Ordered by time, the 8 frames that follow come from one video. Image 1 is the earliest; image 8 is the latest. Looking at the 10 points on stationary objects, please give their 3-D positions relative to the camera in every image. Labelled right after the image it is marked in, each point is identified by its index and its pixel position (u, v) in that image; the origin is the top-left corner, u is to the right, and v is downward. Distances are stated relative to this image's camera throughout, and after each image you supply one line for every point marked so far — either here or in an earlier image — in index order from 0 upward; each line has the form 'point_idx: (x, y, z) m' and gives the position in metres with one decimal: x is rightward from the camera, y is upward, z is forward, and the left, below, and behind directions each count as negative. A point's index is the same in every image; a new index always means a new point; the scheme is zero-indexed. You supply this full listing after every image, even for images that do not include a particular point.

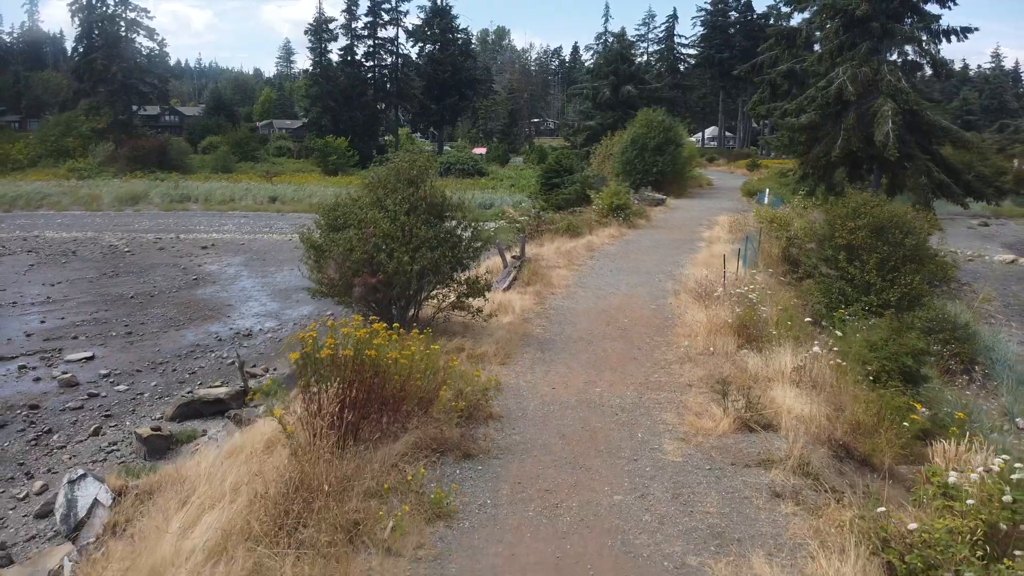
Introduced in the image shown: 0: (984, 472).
0: (+1.6, -0.6, +4.5) m
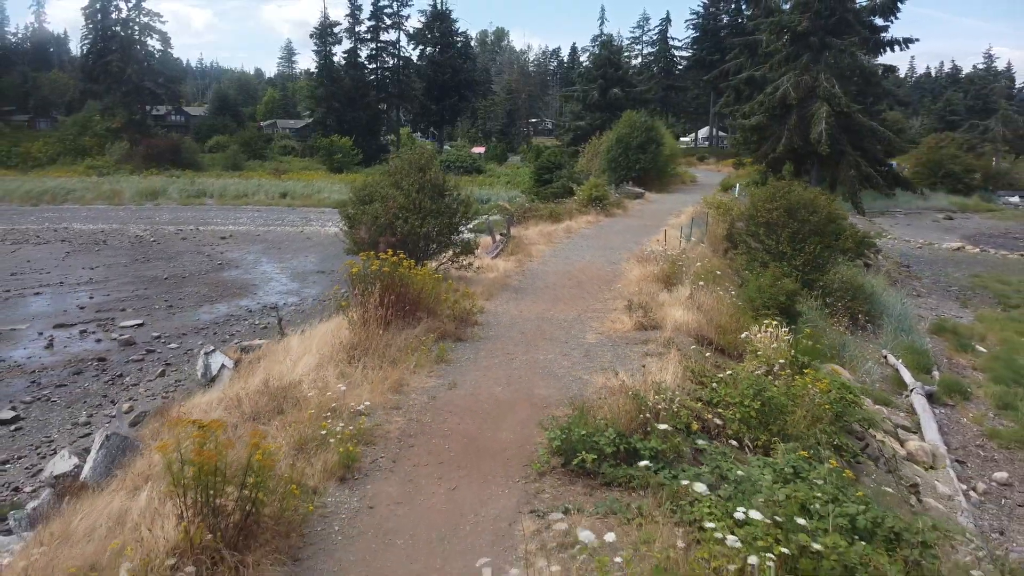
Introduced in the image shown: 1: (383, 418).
0: (+1.4, -0.3, +7.2) m
1: (-0.5, -0.5, +5.5) m
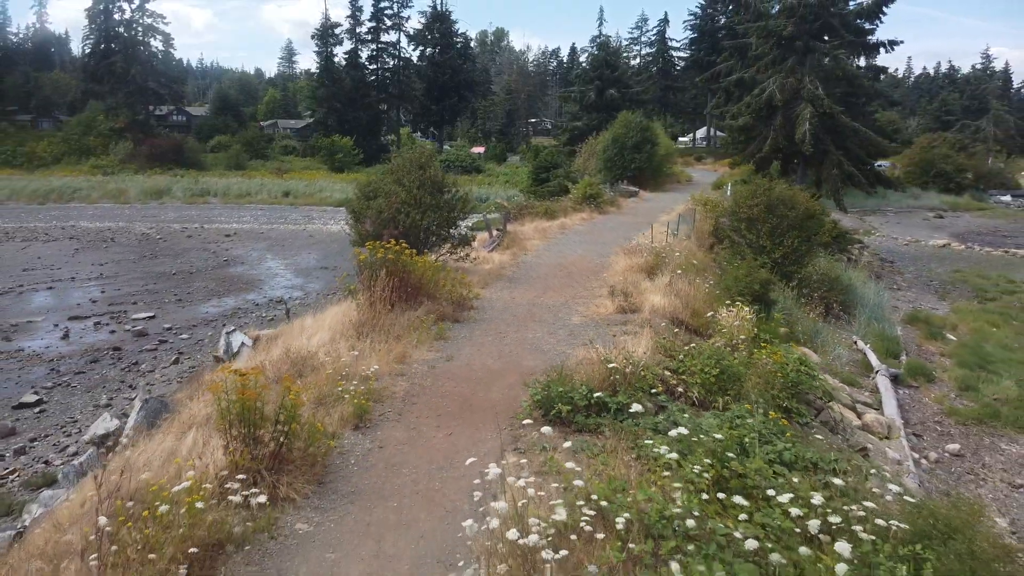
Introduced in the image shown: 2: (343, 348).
0: (+1.4, -0.2, +8.0) m
1: (-0.6, -0.4, +6.3) m
2: (-0.9, -0.3, +6.9) m
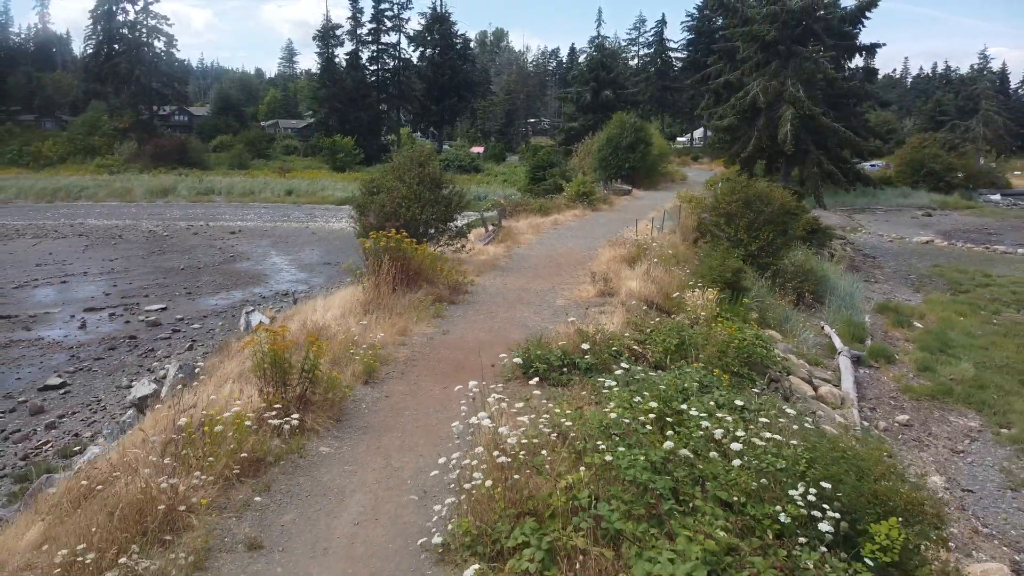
0: (+1.3, -0.1, +9.0) m
1: (-0.7, -0.3, +7.3) m
2: (-0.9, -0.2, +7.9) m
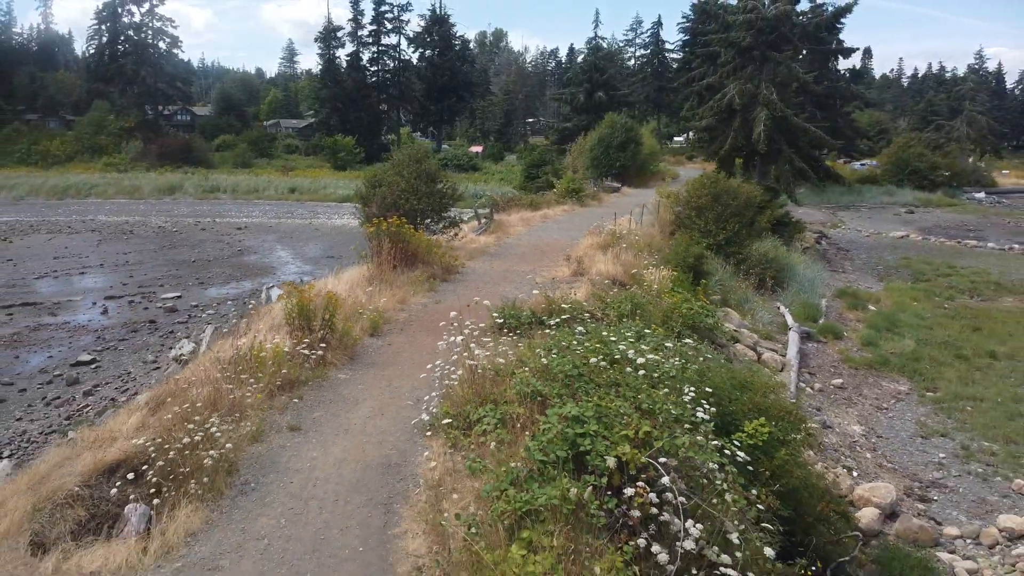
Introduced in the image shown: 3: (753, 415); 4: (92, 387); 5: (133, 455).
0: (+1.2, +0.1, +10.5) m
1: (-0.8, -0.2, +8.8) m
2: (-1.1, 0.0, +9.4) m
3: (+1.0, -0.5, +5.8) m
4: (-4.4, -1.0, +13.9) m
5: (-1.4, -0.6, +4.9) m
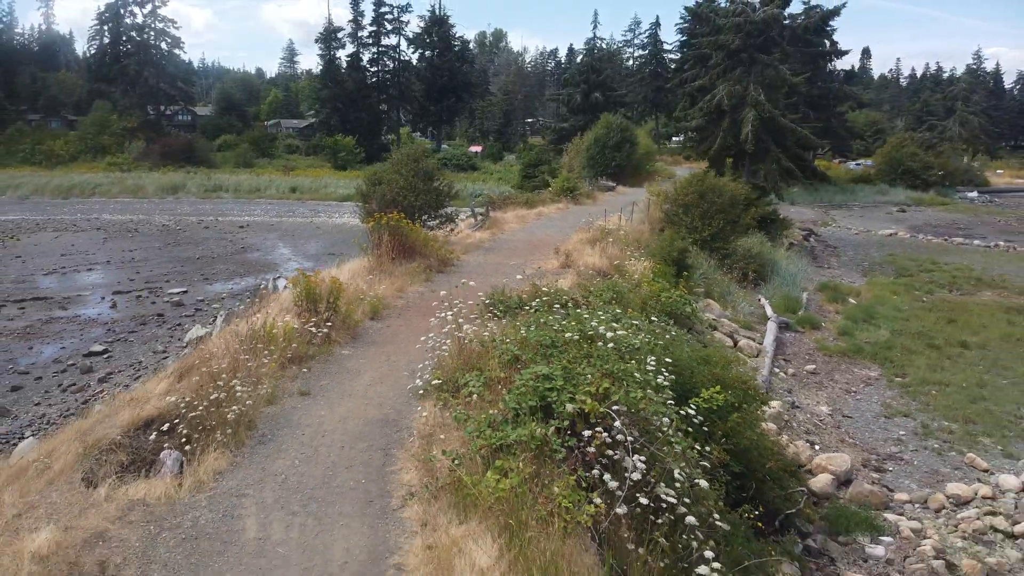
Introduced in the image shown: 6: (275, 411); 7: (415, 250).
0: (+1.1, +0.1, +11.2) m
1: (-0.9, -0.1, +9.5) m
2: (-1.1, +0.1, +10.1) m
3: (+1.0, -0.5, +6.5) m
4: (-4.5, -1.0, +14.6) m
5: (-1.4, -0.5, +5.6) m
6: (-1.0, -0.5, +5.8) m
7: (-0.9, +0.3, +11.9) m
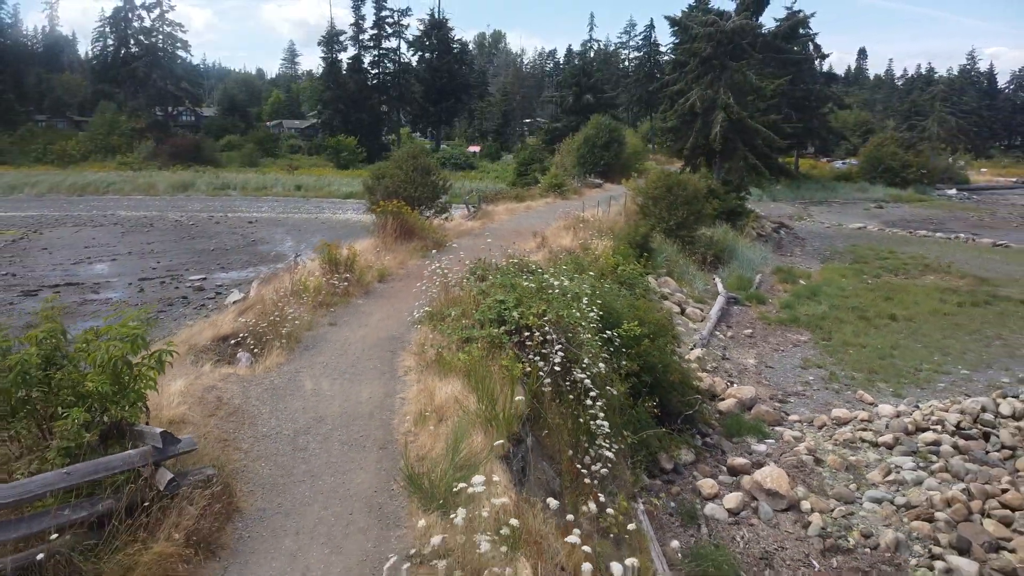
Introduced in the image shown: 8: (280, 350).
0: (+0.9, +0.4, +13.4) m
1: (-1.0, +0.2, +11.7) m
2: (-1.3, +0.3, +12.3) m
3: (+0.8, -0.2, +8.7) m
4: (-4.6, -0.7, +16.9) m
5: (-1.6, -0.3, +7.8) m
6: (-1.2, -0.3, +8.0) m
7: (-1.1, +0.6, +14.2) m
8: (-1.3, -0.4, +7.3) m
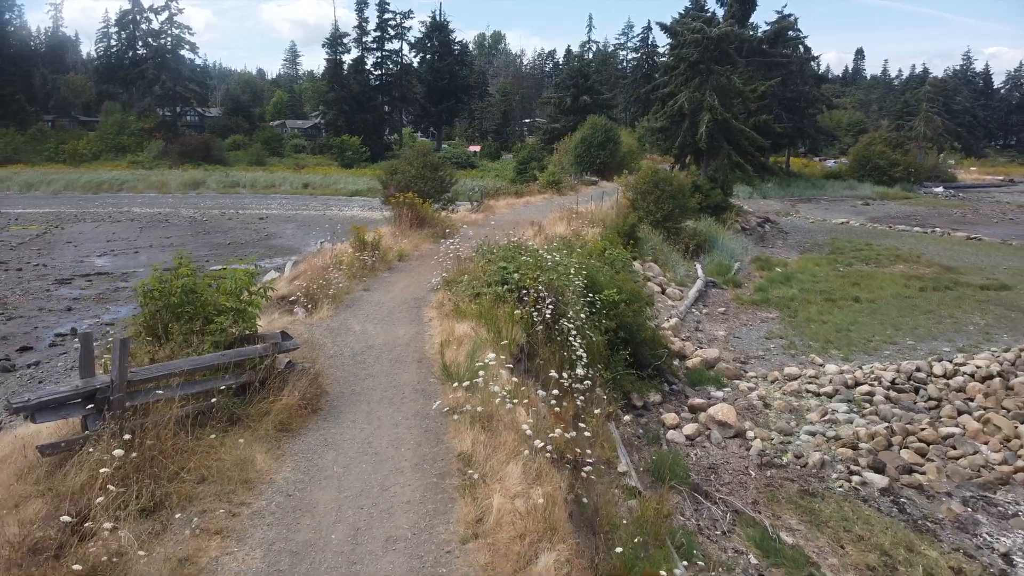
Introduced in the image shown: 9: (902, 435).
0: (+0.9, +0.6, +15.3) m
1: (-1.0, +0.4, +13.6) m
2: (-1.3, +0.5, +14.2) m
3: (+0.8, 0.0, +10.6) m
4: (-4.6, -0.5, +18.7) m
5: (-1.6, 0.0, +9.7) m
6: (-1.2, -0.1, +9.8) m
7: (-1.0, +0.8, +16.0) m
8: (-1.3, -0.1, +9.2) m
9: (+3.0, -1.1, +10.4) m
